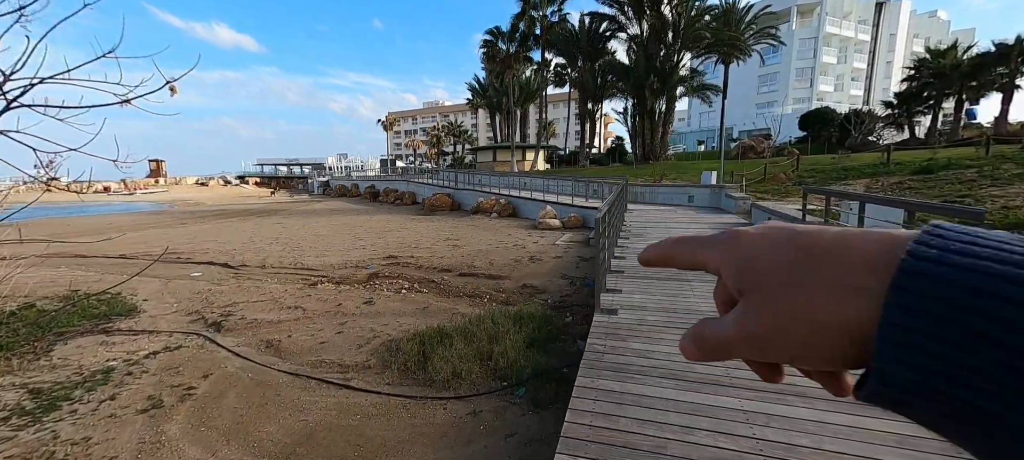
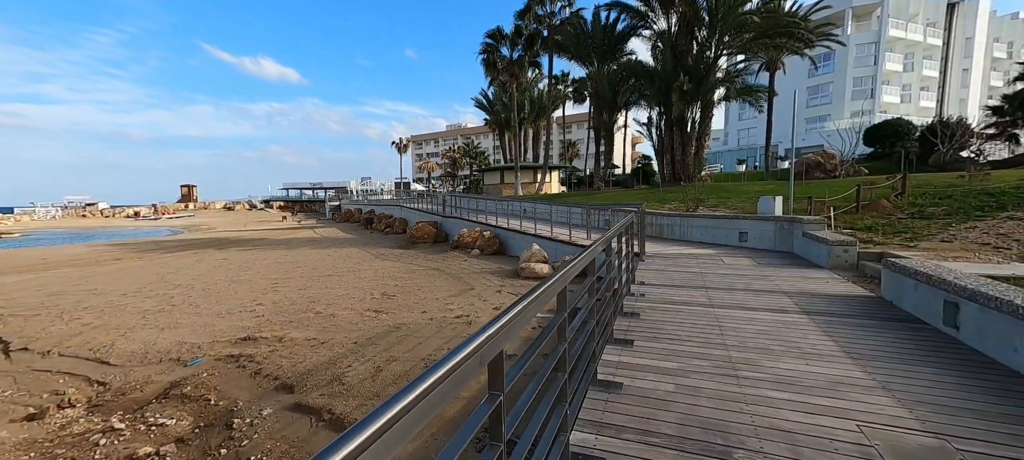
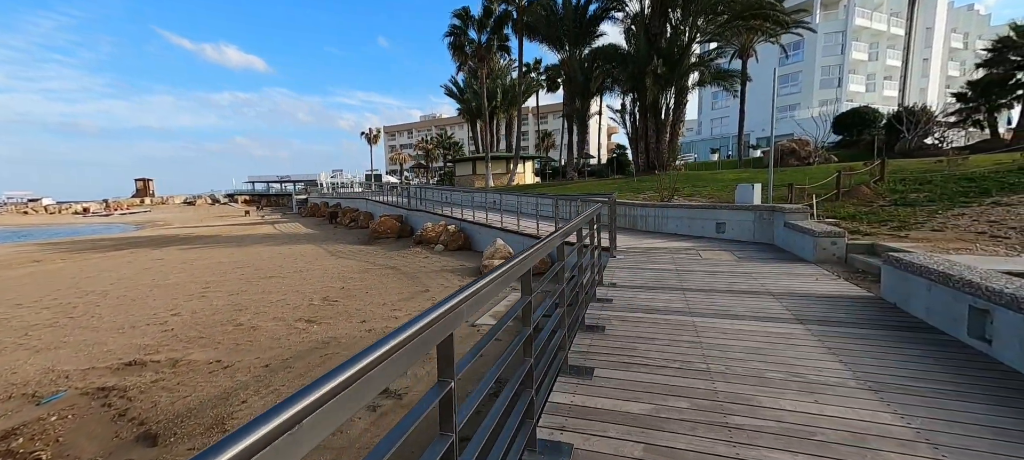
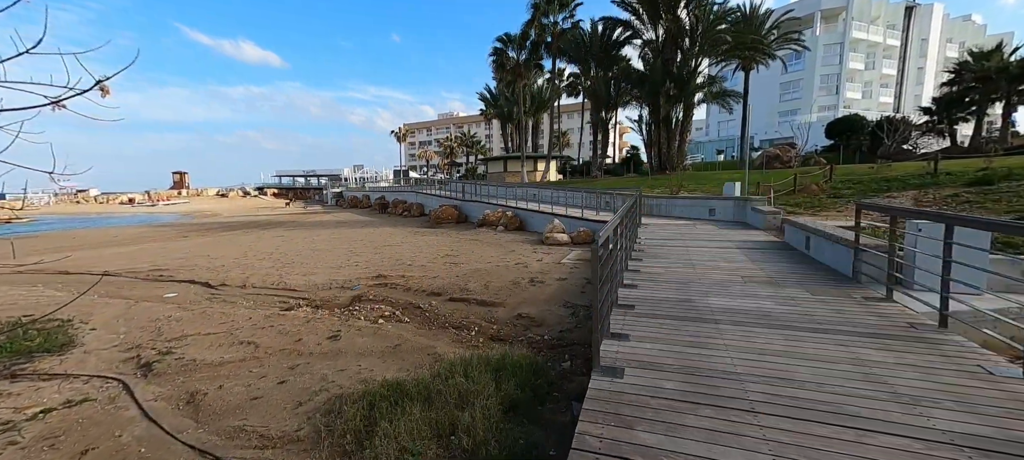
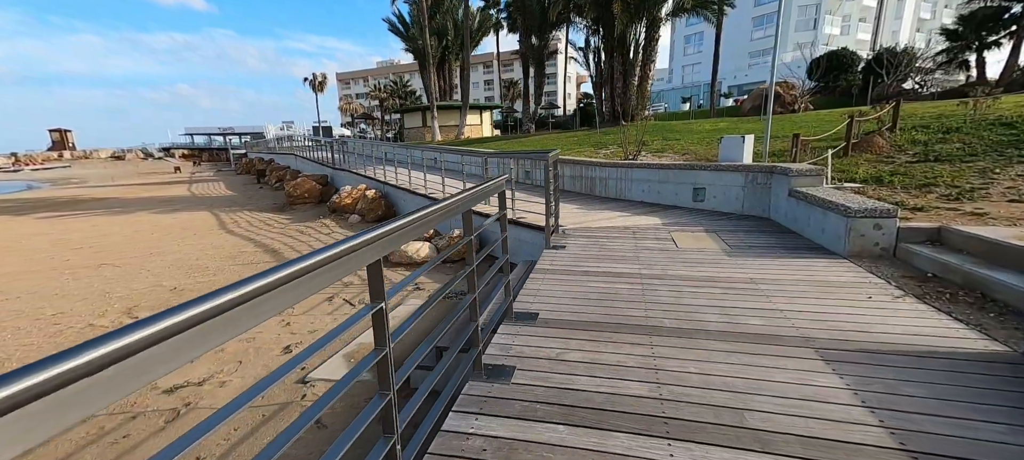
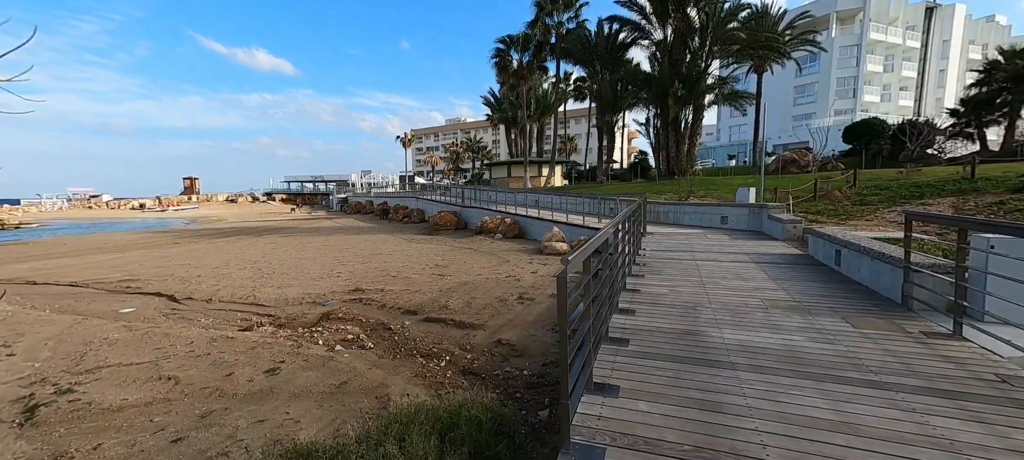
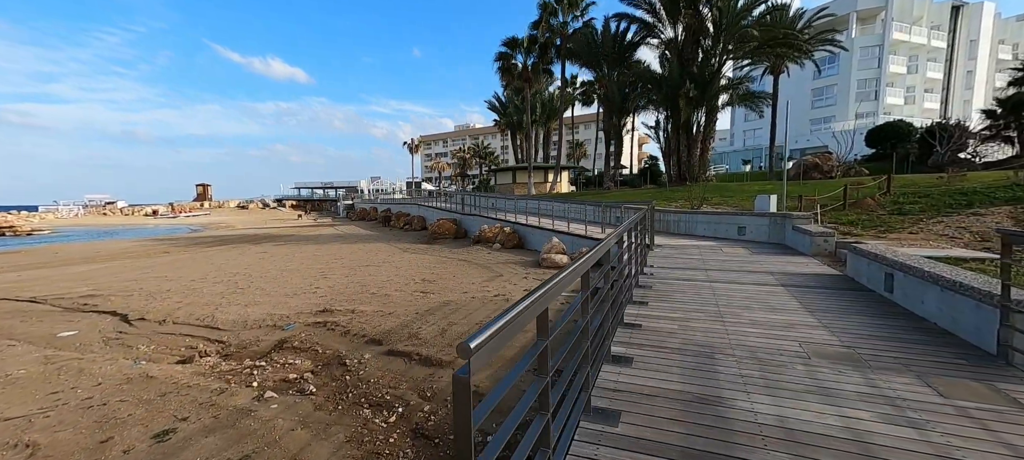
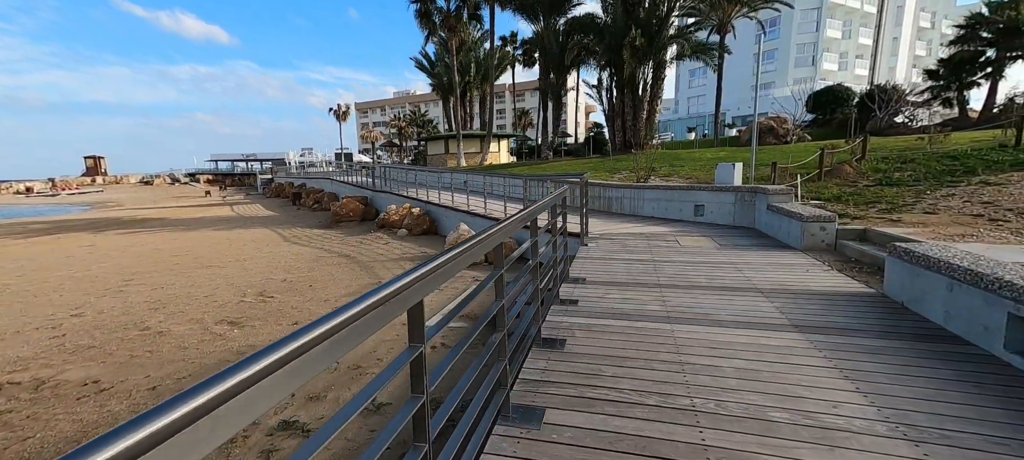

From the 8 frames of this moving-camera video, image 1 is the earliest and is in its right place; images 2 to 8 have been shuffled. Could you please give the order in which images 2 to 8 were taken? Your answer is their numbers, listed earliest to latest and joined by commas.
4, 6, 7, 2, 3, 8, 5
